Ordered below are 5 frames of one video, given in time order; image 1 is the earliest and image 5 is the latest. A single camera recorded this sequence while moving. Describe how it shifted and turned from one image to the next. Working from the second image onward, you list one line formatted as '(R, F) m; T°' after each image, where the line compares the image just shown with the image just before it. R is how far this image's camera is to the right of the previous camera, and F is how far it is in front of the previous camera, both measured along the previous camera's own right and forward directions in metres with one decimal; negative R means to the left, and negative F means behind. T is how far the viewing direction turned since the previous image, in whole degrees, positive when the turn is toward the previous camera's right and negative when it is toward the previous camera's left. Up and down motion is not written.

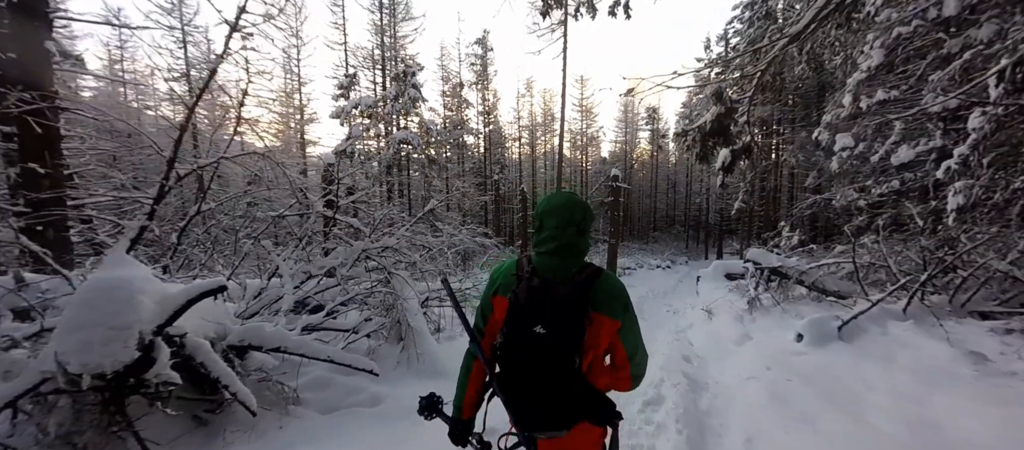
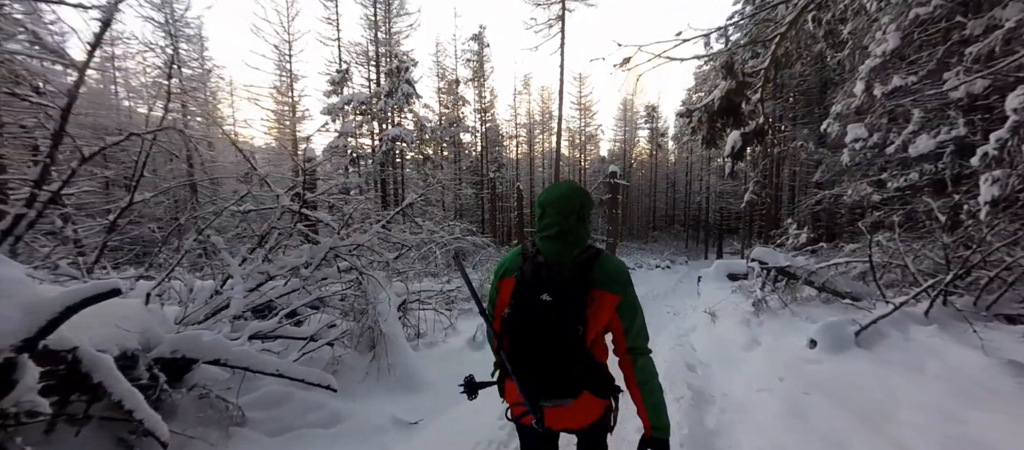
(+0.2, +0.5) m; 0°
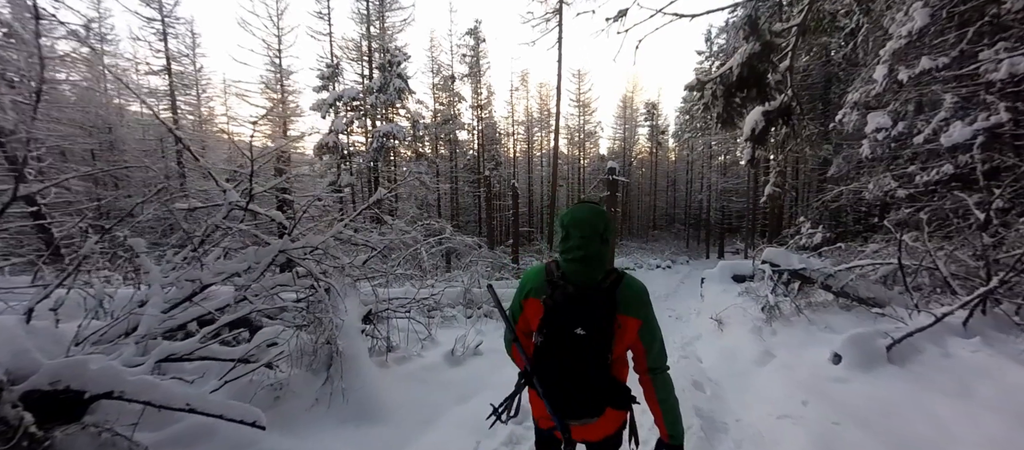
(+0.2, +0.6) m; 0°
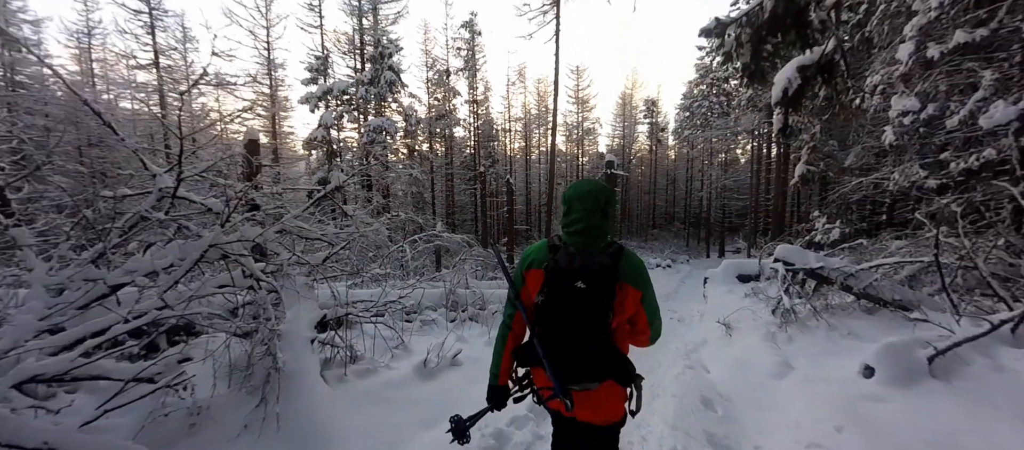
(+0.2, +0.6) m; 0°
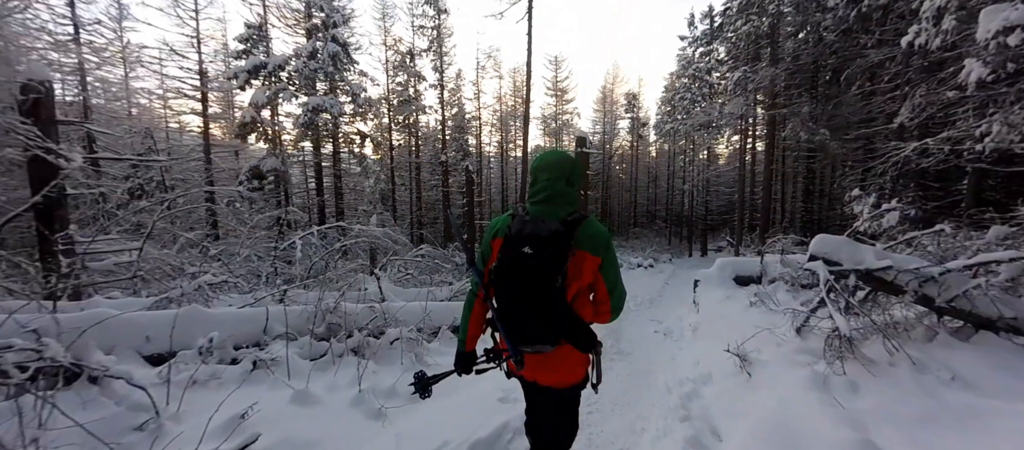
(+0.9, +2.2) m; +3°
